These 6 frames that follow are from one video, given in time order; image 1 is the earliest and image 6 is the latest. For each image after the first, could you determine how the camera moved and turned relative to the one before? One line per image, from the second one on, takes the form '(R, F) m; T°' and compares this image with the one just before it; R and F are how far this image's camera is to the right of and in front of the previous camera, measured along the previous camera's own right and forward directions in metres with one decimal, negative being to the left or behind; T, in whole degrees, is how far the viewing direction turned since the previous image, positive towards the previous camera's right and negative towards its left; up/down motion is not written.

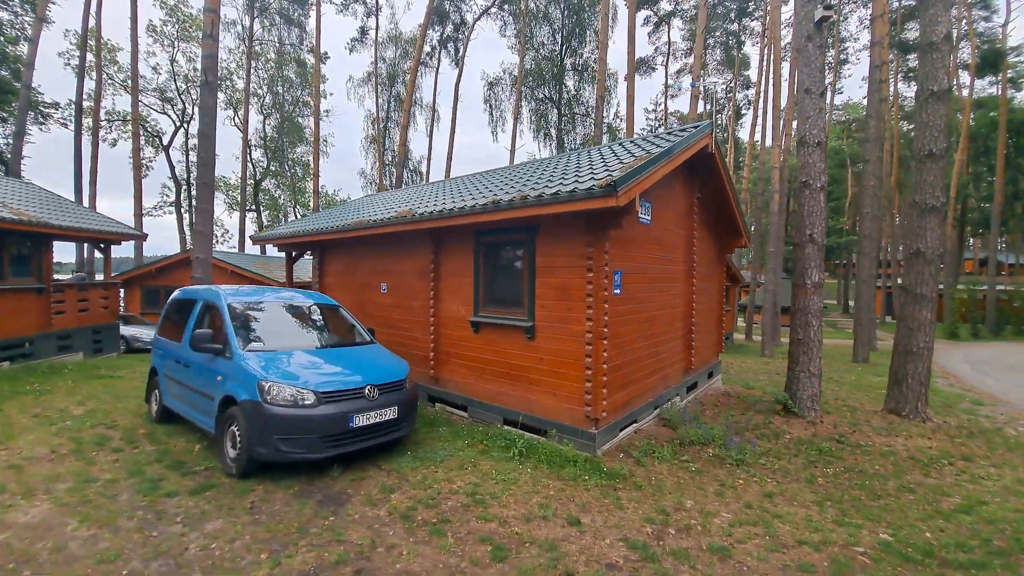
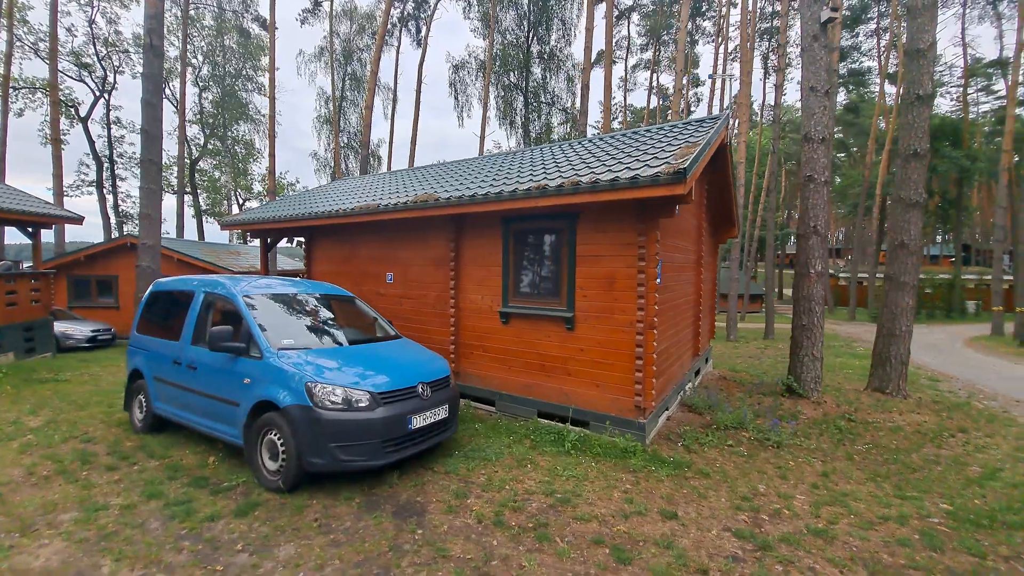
(-1.2, +0.3) m; +7°
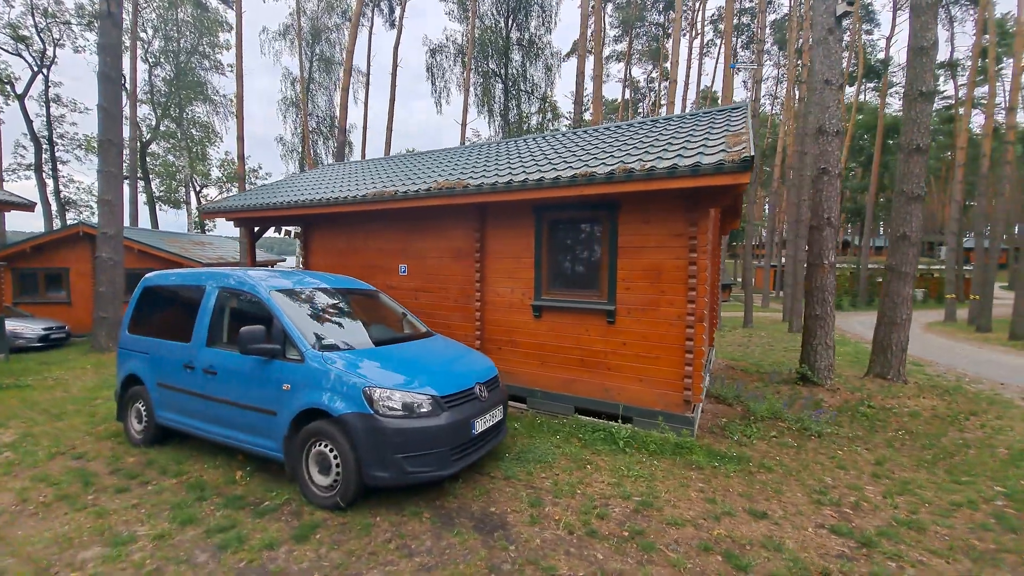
(-1.0, +0.3) m; +5°
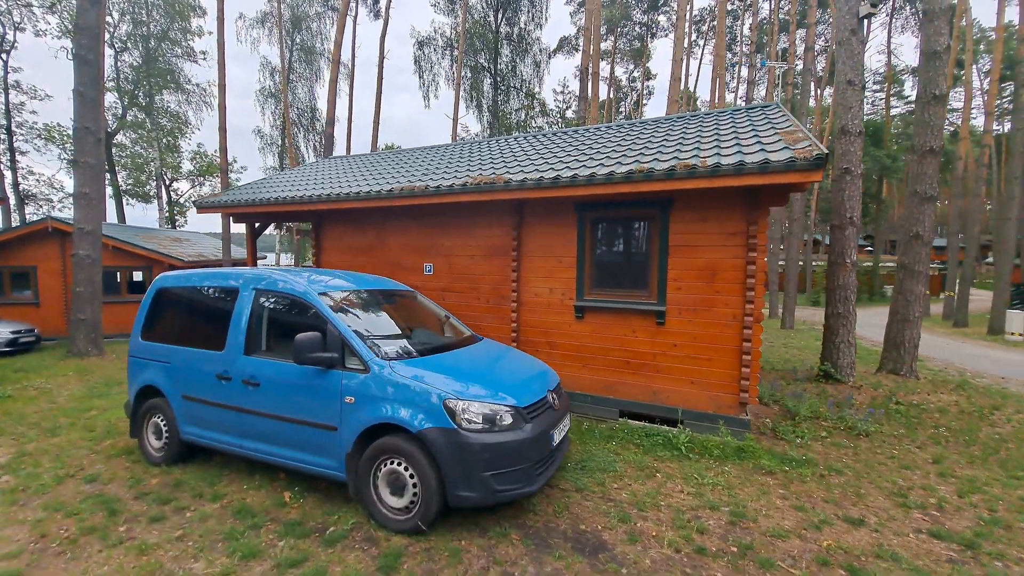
(-0.9, +0.3) m; +3°
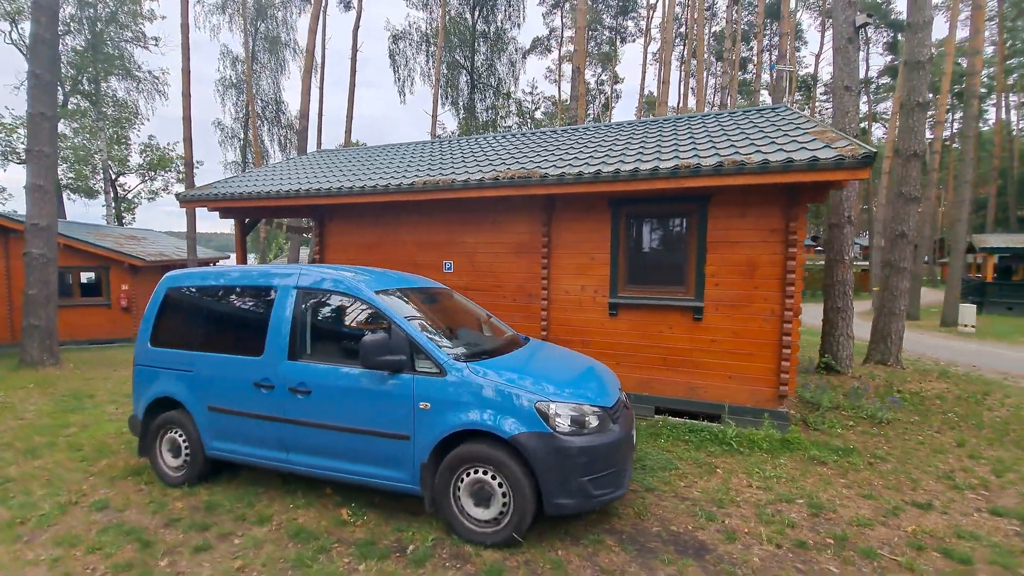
(-1.0, +0.2) m; +5°
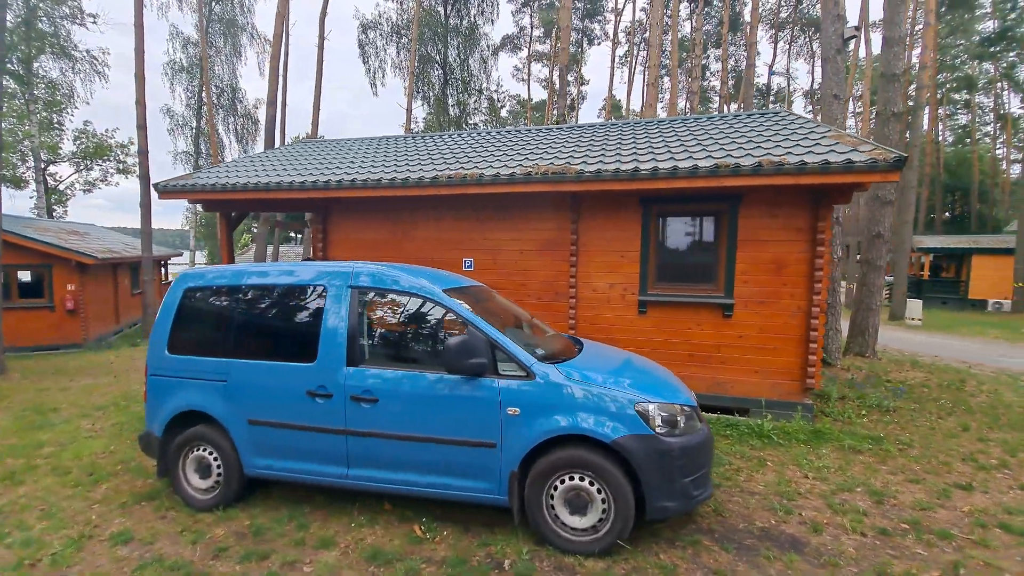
(-1.0, +0.2) m; +6°
